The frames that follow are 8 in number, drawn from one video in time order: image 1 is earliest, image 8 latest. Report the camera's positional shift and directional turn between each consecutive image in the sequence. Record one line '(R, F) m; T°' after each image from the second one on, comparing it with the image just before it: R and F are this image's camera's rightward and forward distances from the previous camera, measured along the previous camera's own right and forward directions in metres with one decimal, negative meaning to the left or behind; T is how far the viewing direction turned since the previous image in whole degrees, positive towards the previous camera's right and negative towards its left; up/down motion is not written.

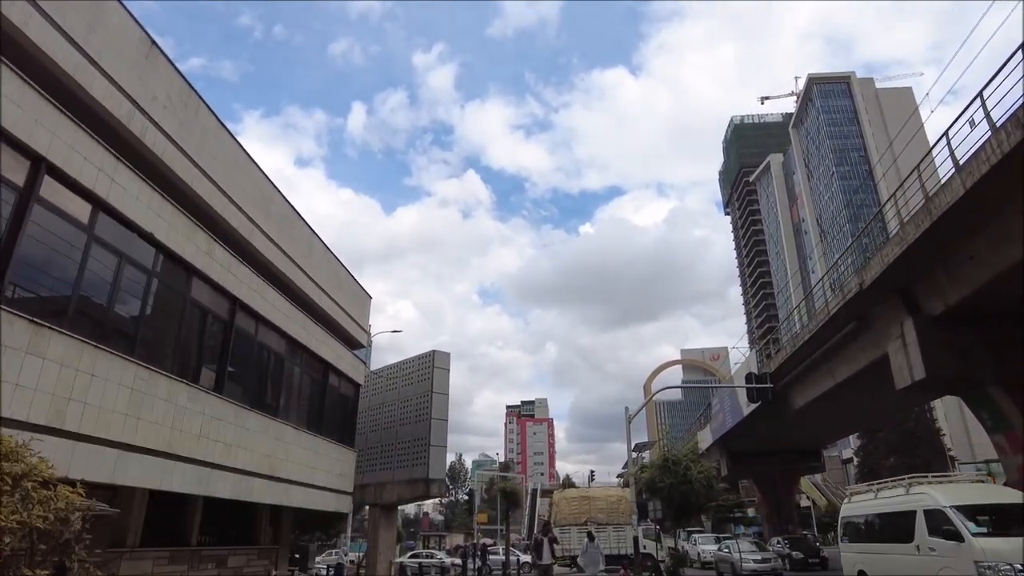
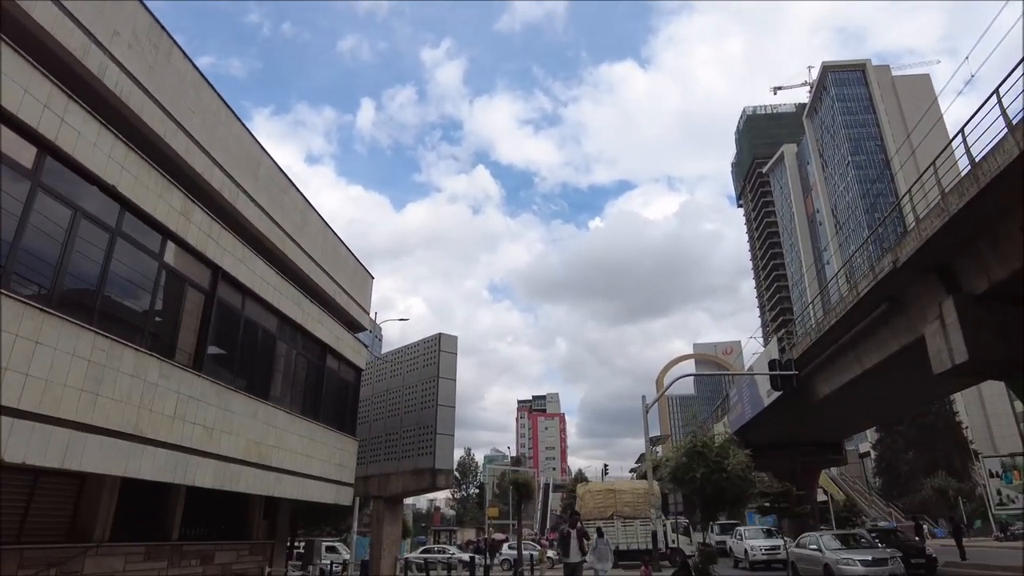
(0.0, +1.0) m; -1°
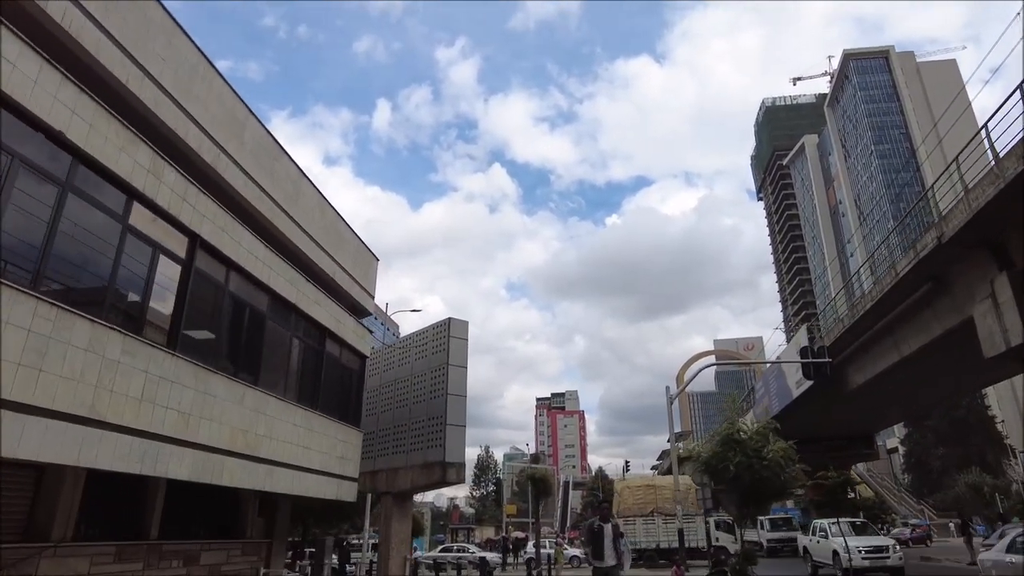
(+0.1, +1.0) m; -2°
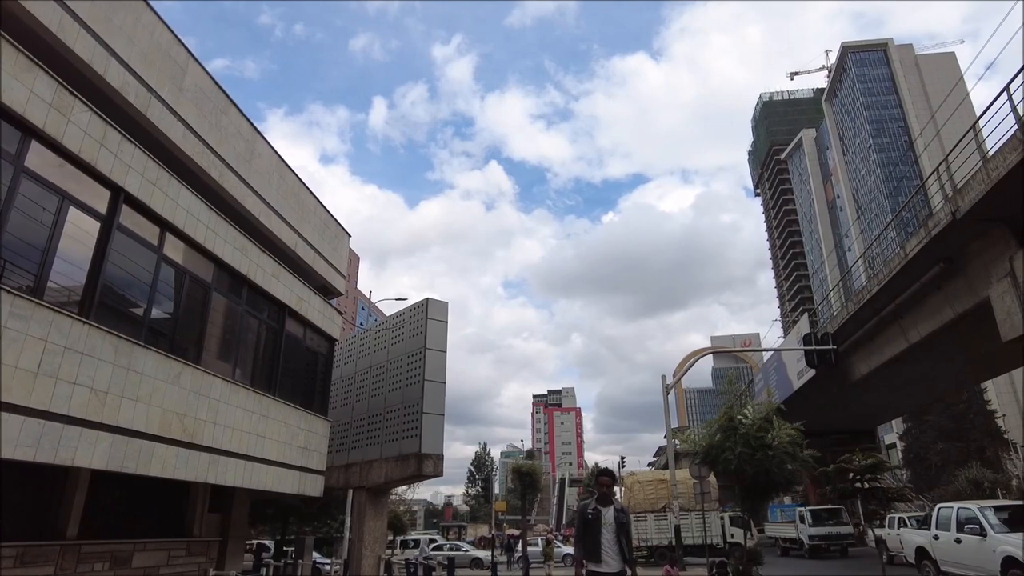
(+0.3, +1.1) m; 0°
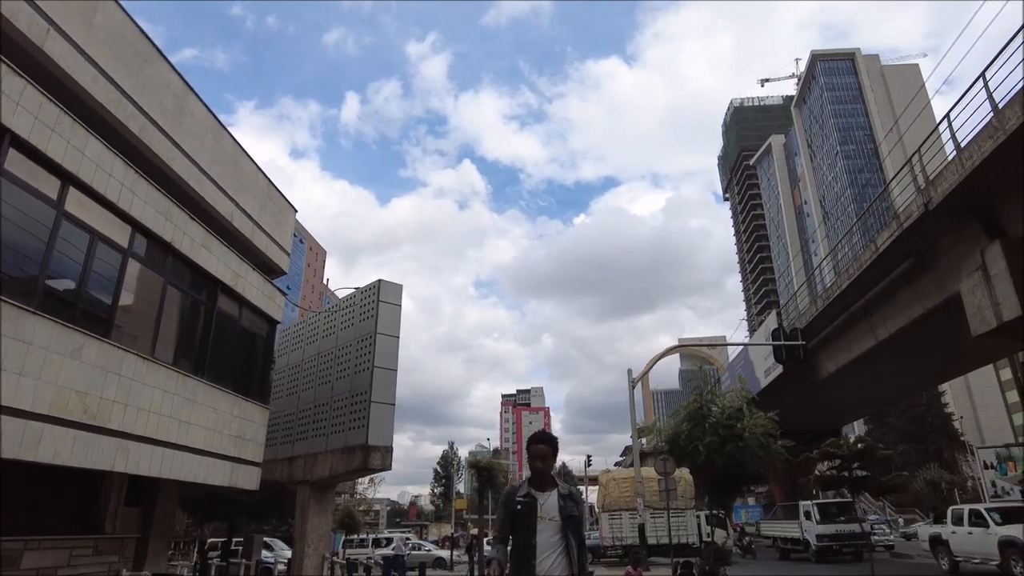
(+0.2, +0.8) m; +3°
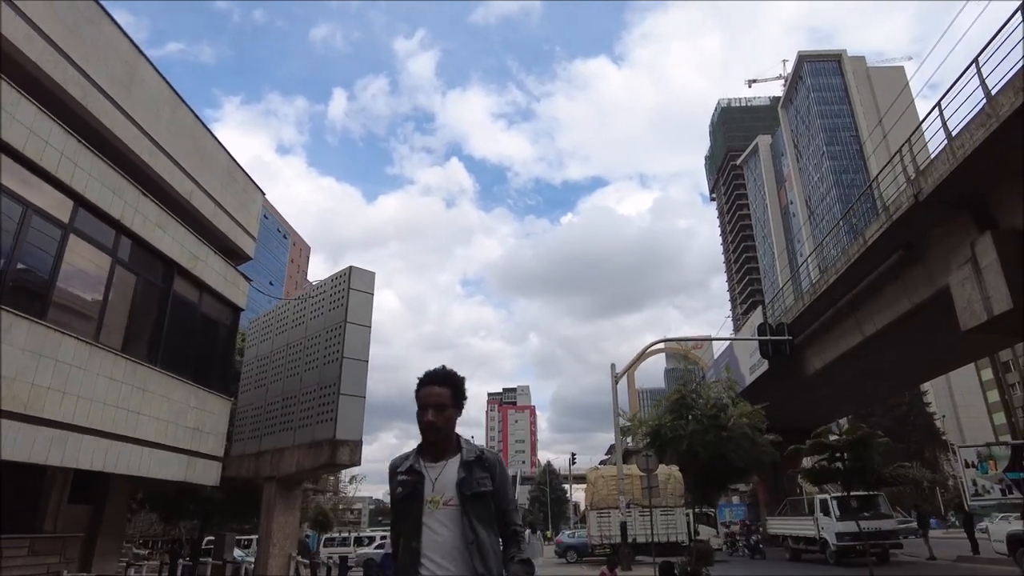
(+0.2, +0.5) m; +1°
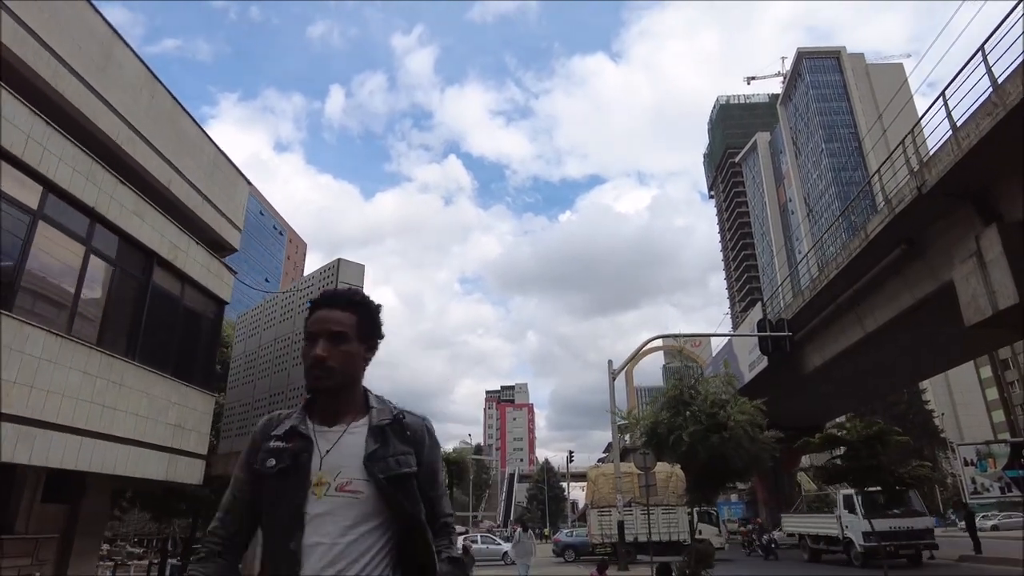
(+0.1, +0.3) m; 0°
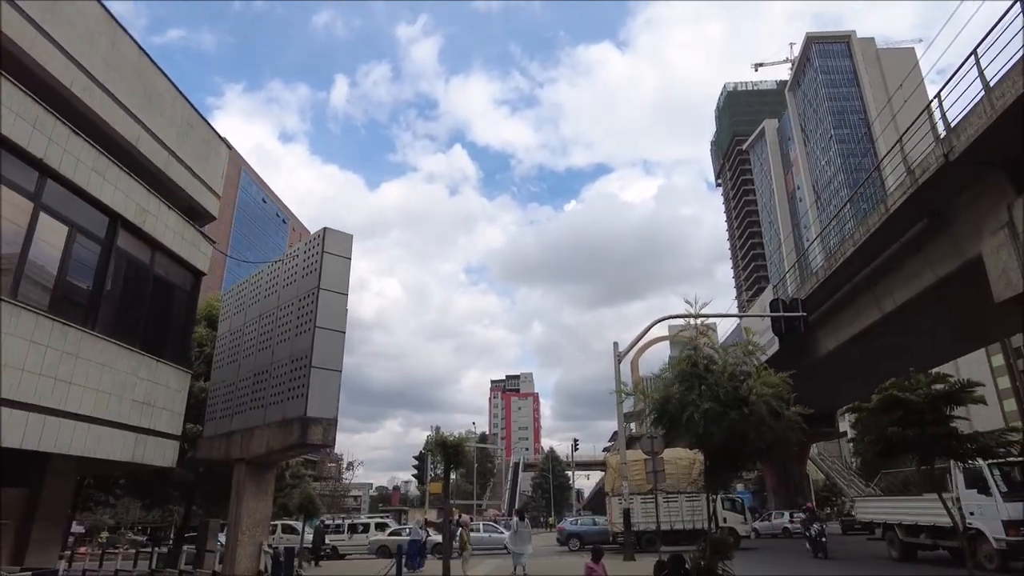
(+0.1, +0.8) m; 0°
